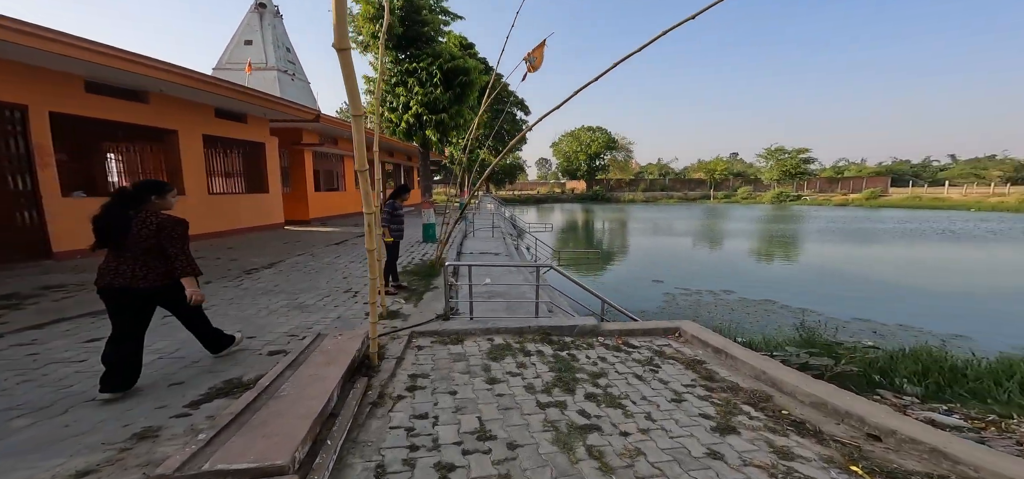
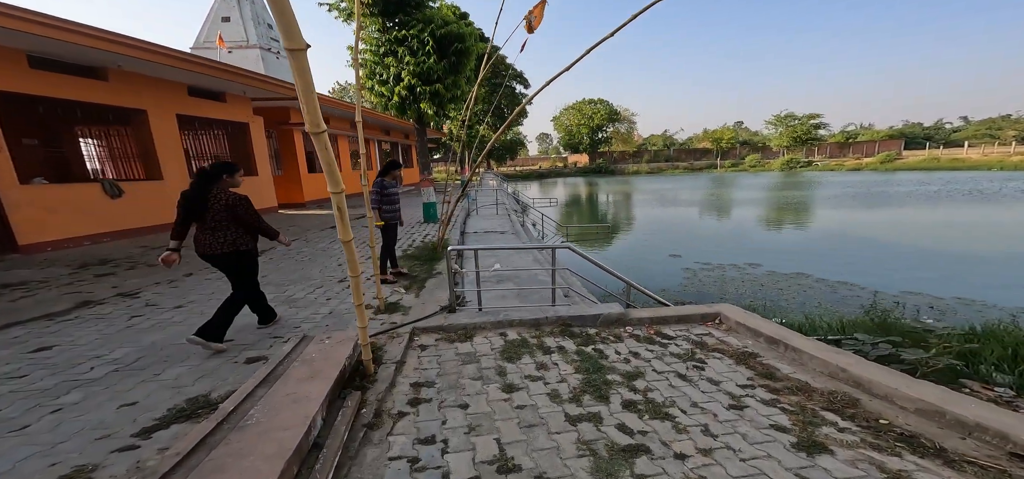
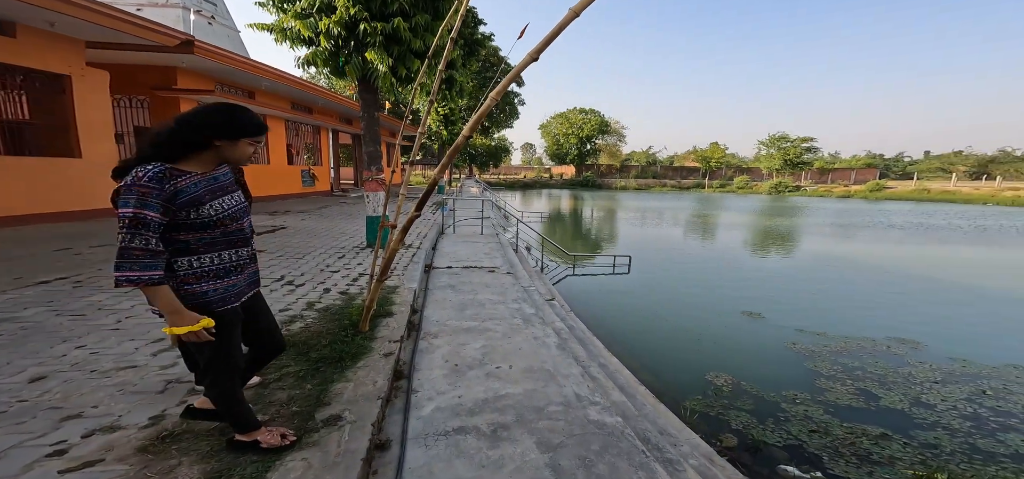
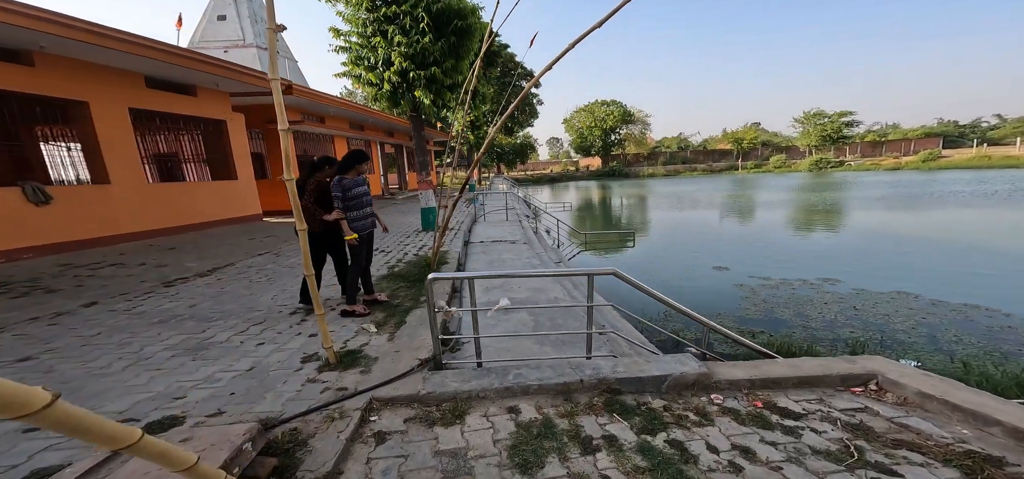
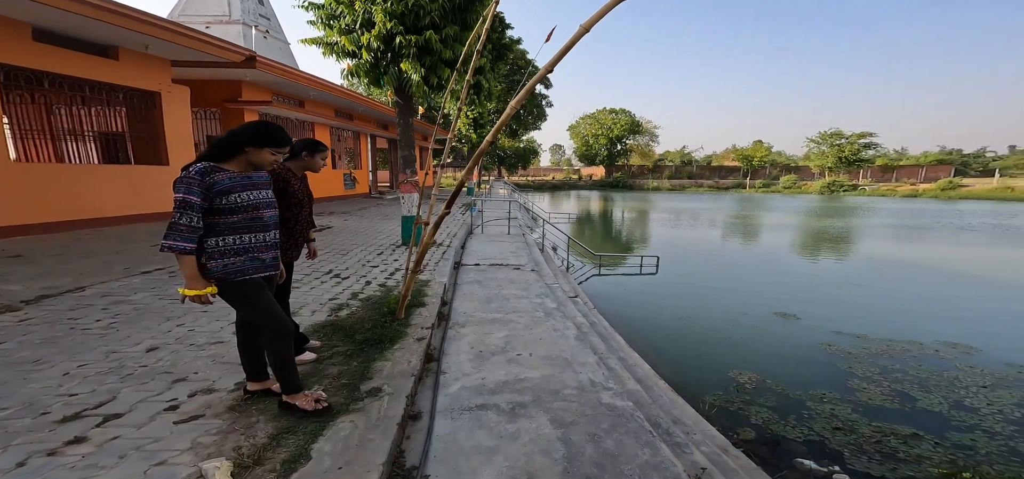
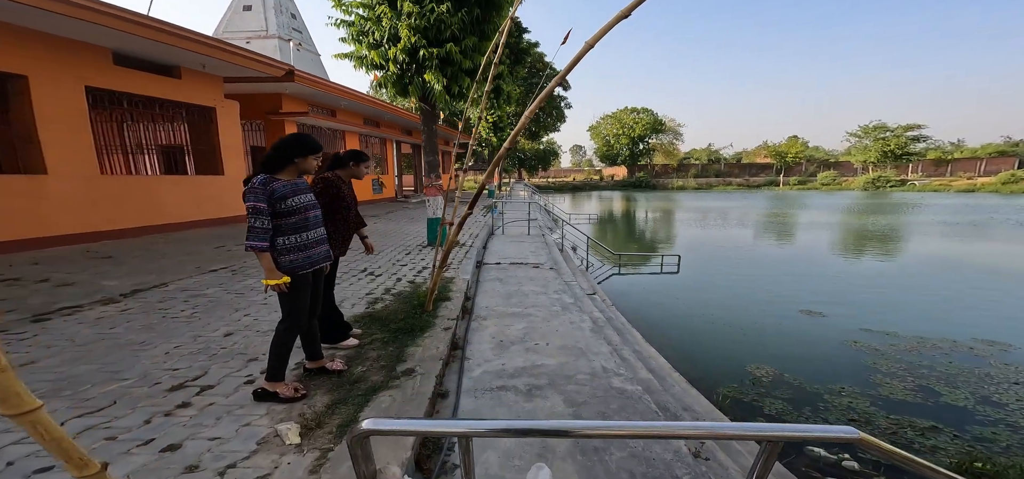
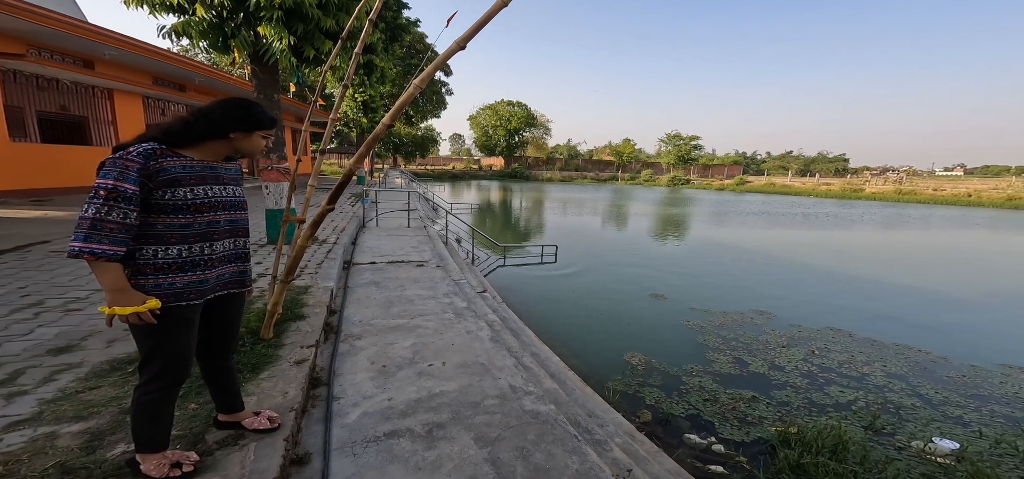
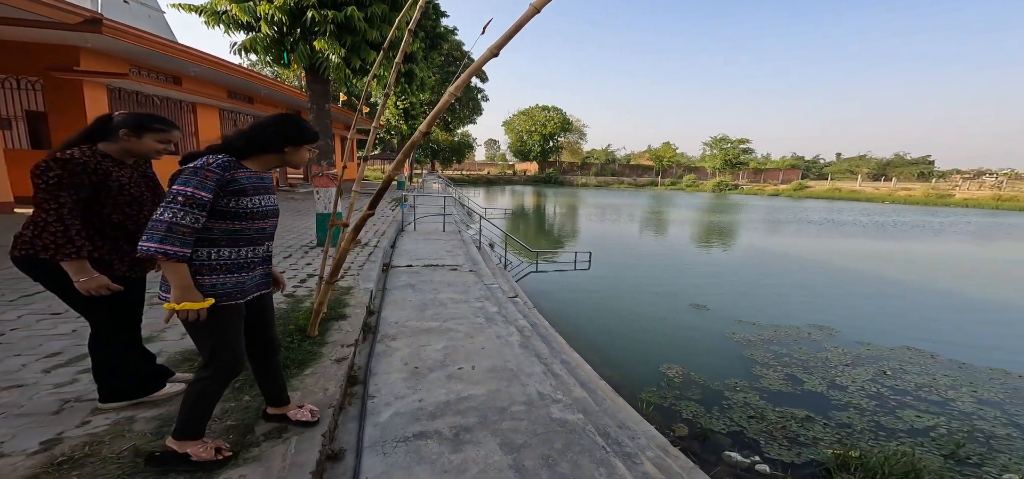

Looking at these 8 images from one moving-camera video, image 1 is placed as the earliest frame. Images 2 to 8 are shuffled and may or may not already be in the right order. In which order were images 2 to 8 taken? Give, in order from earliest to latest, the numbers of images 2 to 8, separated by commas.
2, 4, 6, 5, 3, 8, 7
